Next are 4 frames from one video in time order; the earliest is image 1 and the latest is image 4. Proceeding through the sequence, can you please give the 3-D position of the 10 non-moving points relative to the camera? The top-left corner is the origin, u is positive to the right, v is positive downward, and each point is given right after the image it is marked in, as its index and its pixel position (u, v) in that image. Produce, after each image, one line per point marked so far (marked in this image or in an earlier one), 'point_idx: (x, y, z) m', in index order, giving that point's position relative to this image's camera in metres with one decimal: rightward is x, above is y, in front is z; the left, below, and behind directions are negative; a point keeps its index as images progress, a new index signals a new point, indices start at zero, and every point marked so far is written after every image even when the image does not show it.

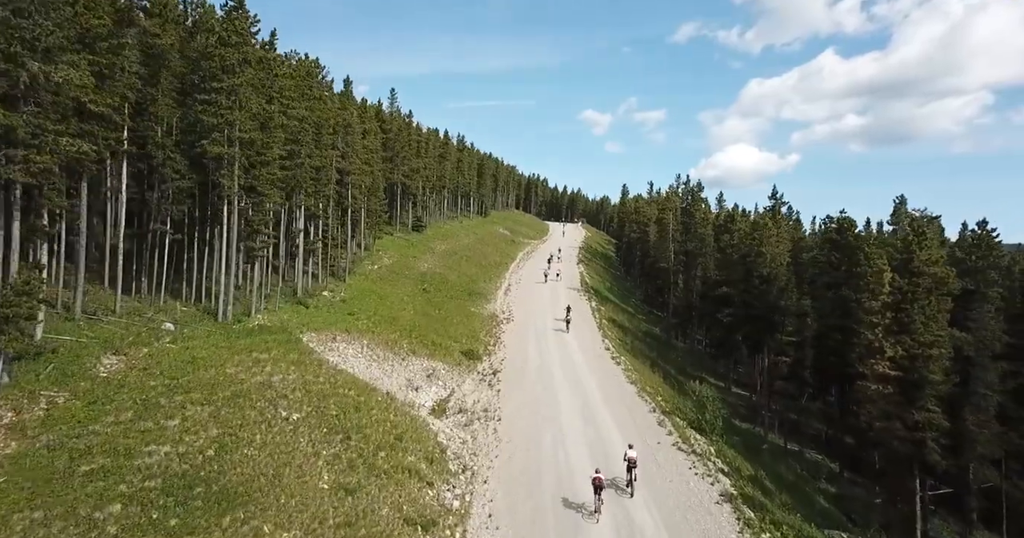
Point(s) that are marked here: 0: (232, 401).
0: (-9.5, -4.5, +19.6) m
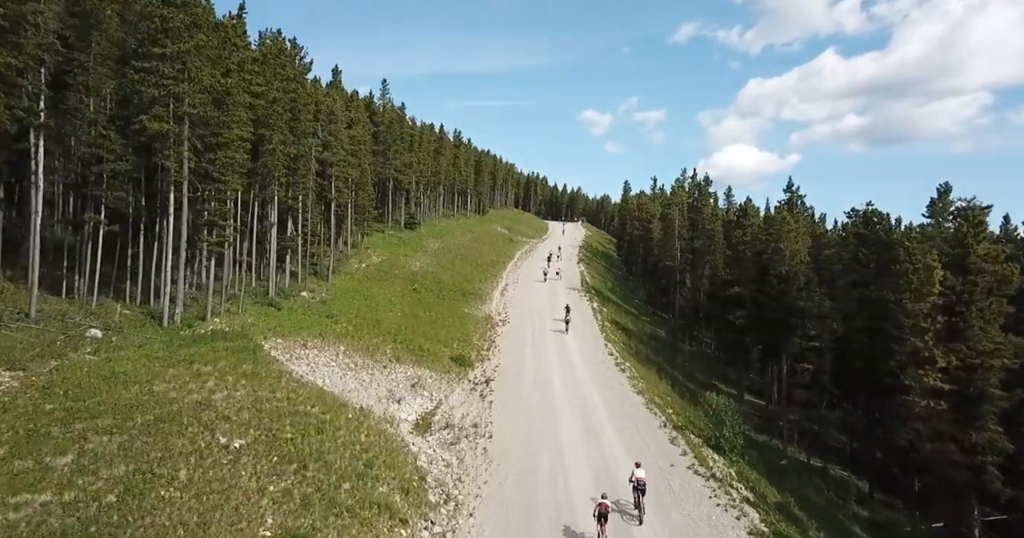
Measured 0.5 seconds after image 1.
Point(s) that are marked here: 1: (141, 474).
0: (-9.9, -4.3, +15.9) m
1: (-9.1, -5.0, +14.2) m
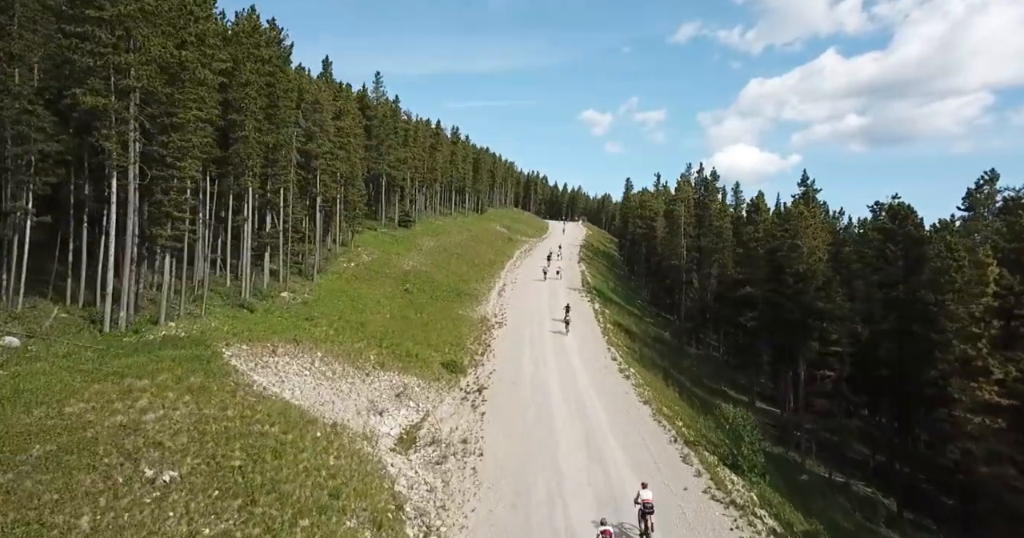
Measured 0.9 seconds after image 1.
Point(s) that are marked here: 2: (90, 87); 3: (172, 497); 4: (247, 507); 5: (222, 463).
0: (-10.2, -4.2, +12.9) m
1: (-9.4, -4.9, +11.2) m
2: (-14.3, +6.2, +19.7) m
3: (-8.1, -5.4, +13.8) m
4: (-6.8, -6.2, +14.9) m
5: (-7.9, -5.3, +15.8) m
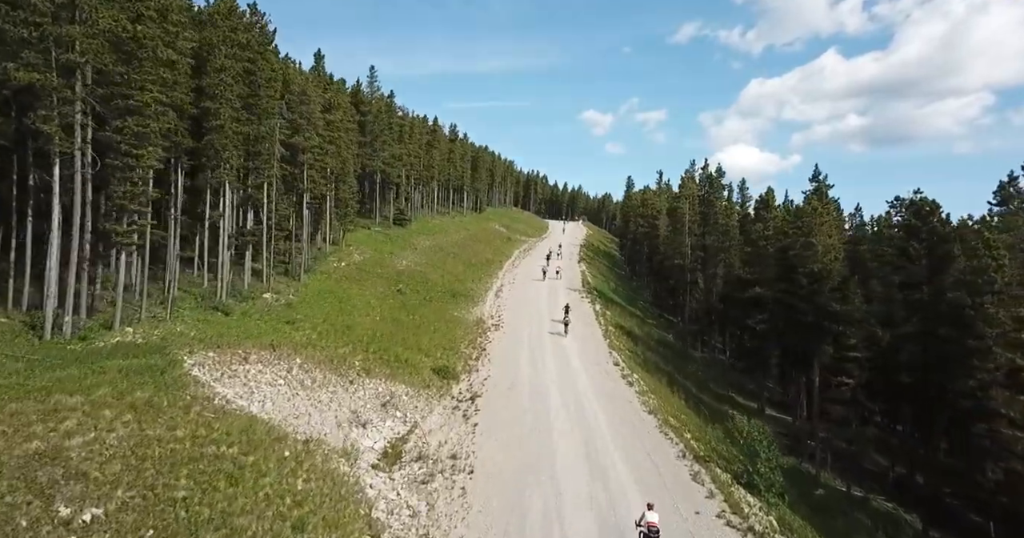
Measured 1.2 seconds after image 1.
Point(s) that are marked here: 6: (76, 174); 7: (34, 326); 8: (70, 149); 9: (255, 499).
0: (-10.4, -4.2, +10.7) m
1: (-9.7, -4.9, +8.9) m
2: (-14.6, +6.2, +17.5) m
3: (-8.4, -5.4, +11.5) m
4: (-7.1, -6.1, +12.6) m
5: (-8.1, -5.2, +13.5) m
6: (-14.6, +3.2, +19.5) m
7: (-15.9, -1.8, +19.2) m
8: (-14.2, +3.8, +18.6) m
9: (-6.8, -6.1, +15.1) m
